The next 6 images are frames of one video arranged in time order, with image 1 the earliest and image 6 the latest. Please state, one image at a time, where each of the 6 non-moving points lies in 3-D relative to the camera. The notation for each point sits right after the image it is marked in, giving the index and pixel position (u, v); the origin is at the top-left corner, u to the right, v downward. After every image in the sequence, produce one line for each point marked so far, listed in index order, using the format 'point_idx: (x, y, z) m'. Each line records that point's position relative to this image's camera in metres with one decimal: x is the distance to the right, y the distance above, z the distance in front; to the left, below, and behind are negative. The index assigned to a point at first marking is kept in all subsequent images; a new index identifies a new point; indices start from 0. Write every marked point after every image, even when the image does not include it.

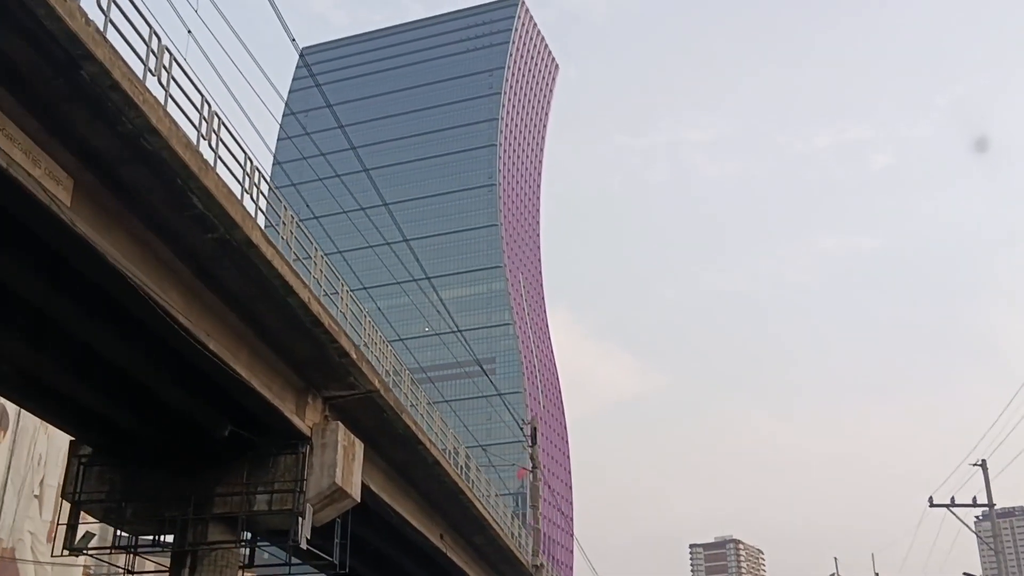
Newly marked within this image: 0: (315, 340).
0: (-3.3, -0.9, +16.5) m
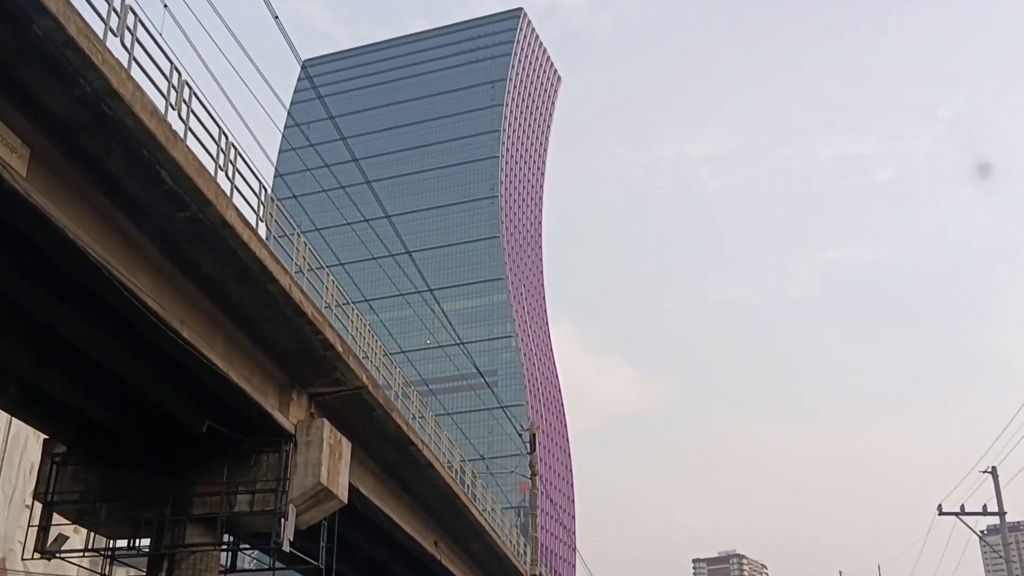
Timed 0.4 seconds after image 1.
0: (-3.5, -0.7, +15.7) m
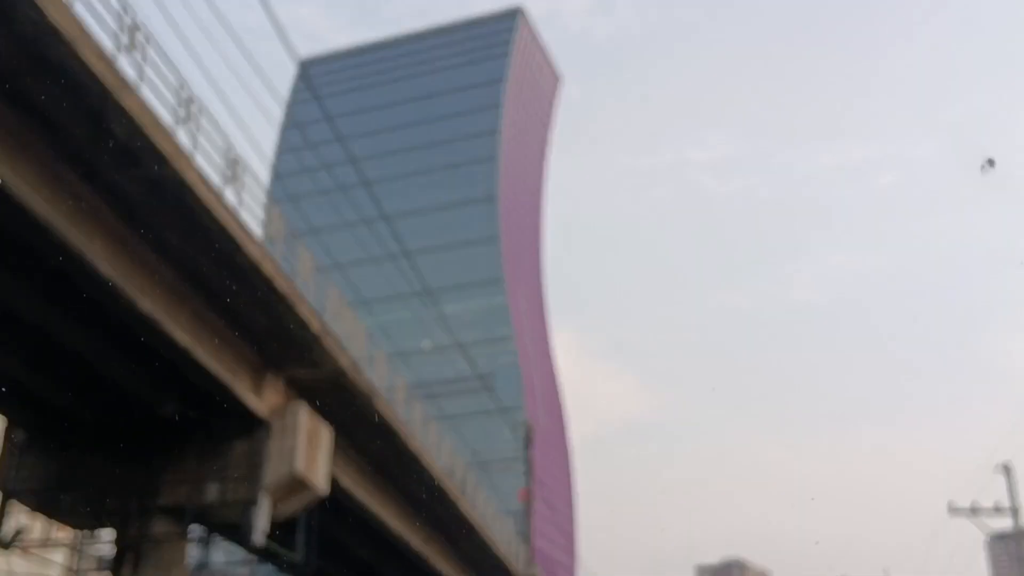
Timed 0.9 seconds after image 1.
0: (-3.7, -0.3, +14.7) m
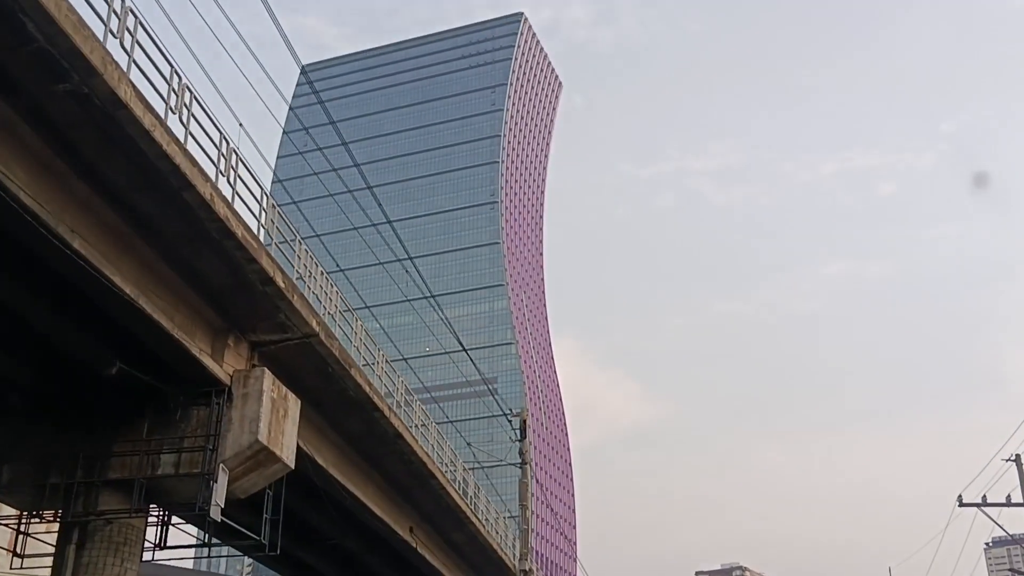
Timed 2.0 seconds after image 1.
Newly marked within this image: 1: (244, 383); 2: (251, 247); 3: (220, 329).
0: (-3.9, +0.4, +13.3) m
1: (-4.0, -1.4, +14.6) m
2: (-3.6, +0.6, +13.3) m
3: (-4.4, -0.6, +14.7) m
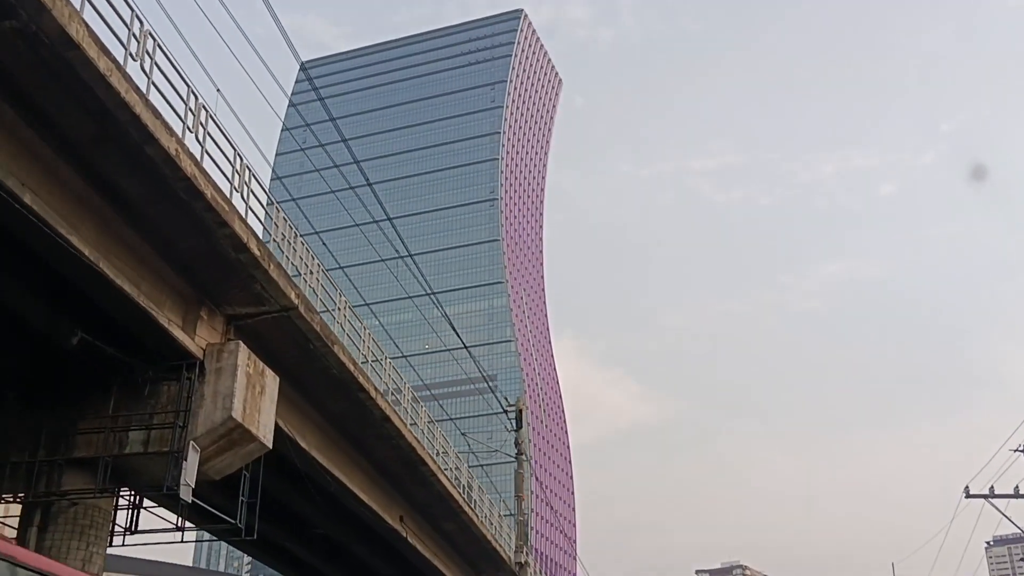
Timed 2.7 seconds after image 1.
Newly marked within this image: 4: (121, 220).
0: (-4.1, +0.9, +12.5) m
1: (-4.2, -1.0, +13.8) m
2: (-3.7, +1.0, +12.5) m
3: (-4.6, -0.2, +13.9) m
4: (-4.9, +0.9, +12.0) m
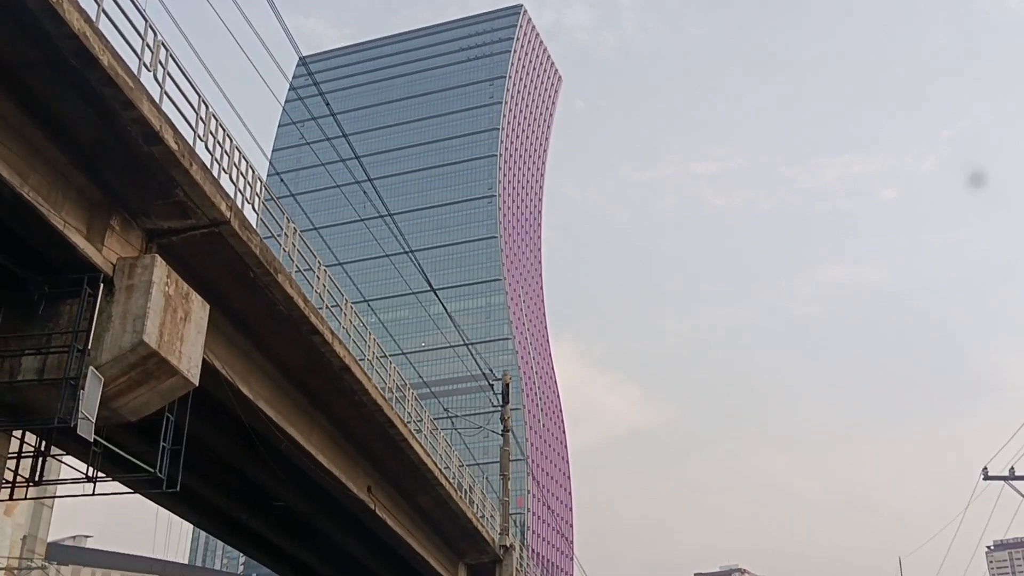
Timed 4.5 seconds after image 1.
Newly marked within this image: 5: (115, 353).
0: (-4.5, +2.0, +10.4) m
1: (-4.6, +0.2, +11.6) m
2: (-4.1, +2.2, +10.4) m
3: (-5.0, +1.0, +11.8) m
4: (-5.3, +2.1, +9.9) m
5: (-4.6, -0.7, +11.2) m
